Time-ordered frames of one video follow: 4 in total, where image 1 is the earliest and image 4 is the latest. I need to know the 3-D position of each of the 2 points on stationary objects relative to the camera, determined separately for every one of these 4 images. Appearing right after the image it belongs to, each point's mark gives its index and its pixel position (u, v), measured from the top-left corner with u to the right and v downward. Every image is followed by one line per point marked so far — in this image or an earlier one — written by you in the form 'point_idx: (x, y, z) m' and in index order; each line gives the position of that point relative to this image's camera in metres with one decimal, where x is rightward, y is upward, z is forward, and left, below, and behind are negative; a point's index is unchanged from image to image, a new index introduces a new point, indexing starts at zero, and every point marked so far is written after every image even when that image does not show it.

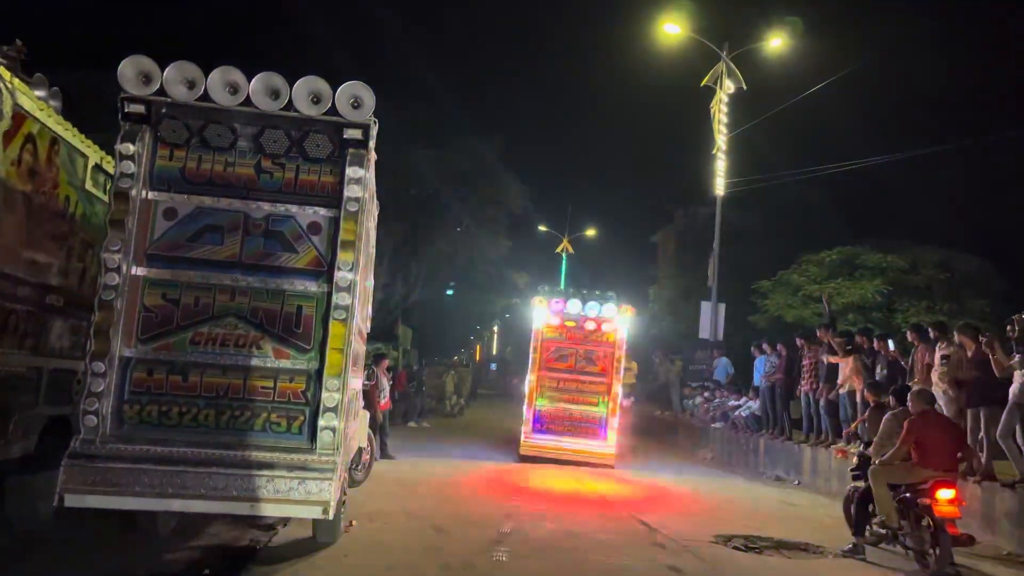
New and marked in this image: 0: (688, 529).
0: (+2.1, -2.8, +9.6) m
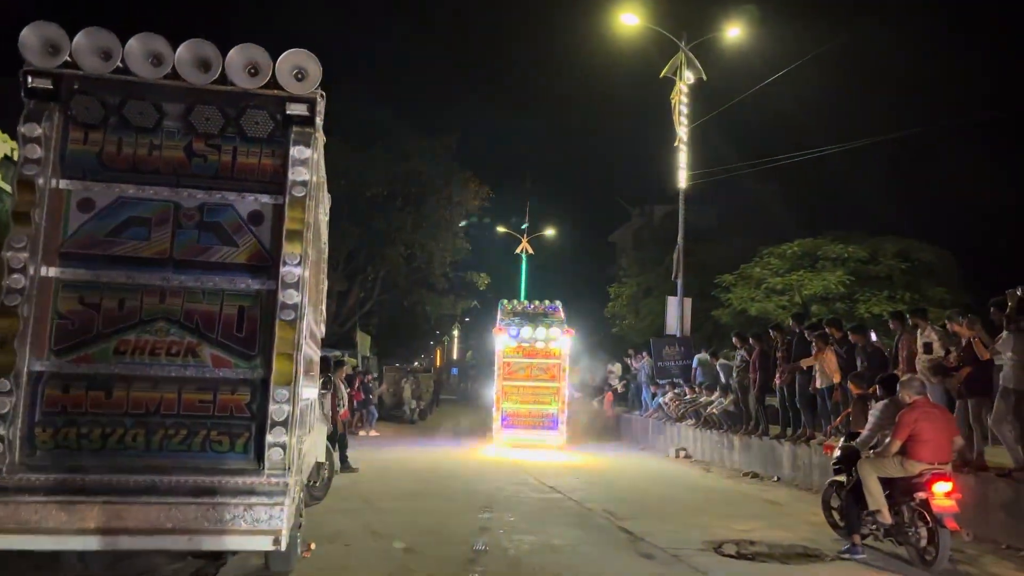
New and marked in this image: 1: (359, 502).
0: (+1.8, -2.7, +9.0) m
1: (-1.9, -2.7, +10.3) m
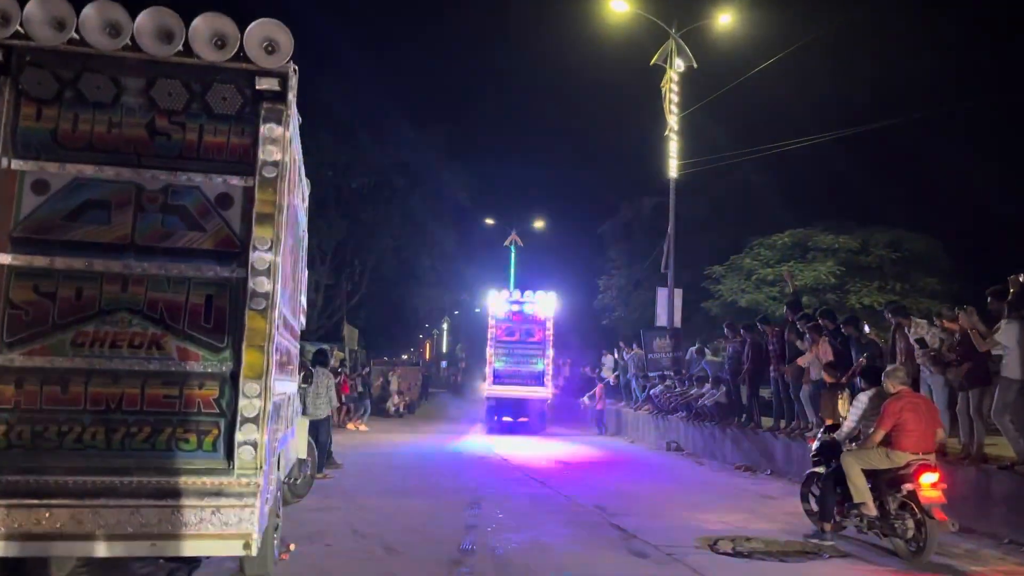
0: (+1.7, -2.6, +8.8) m
1: (-2.1, -2.6, +10.0) m
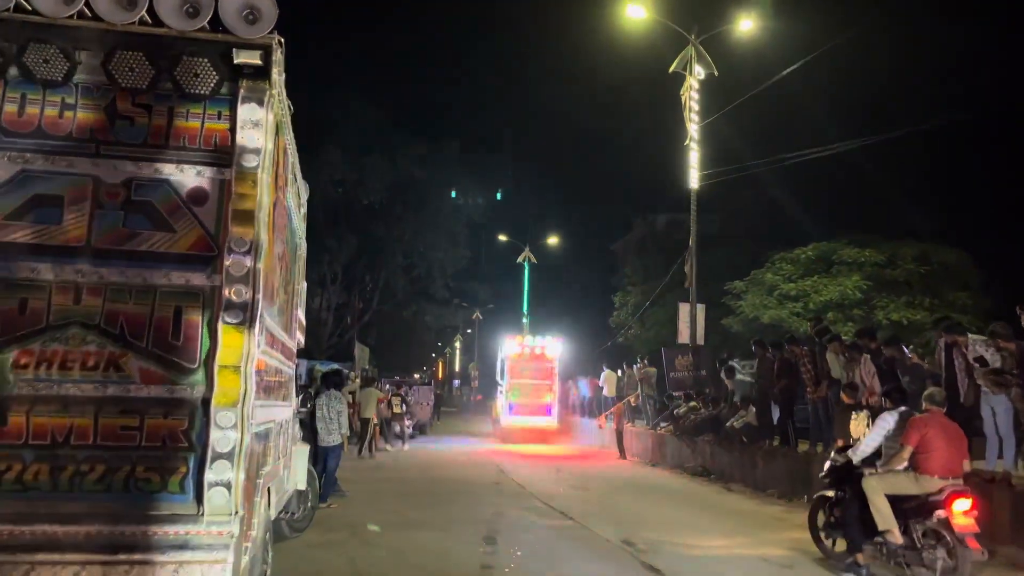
0: (+1.8, -2.7, +7.9) m
1: (-1.9, -2.7, +9.2) m
